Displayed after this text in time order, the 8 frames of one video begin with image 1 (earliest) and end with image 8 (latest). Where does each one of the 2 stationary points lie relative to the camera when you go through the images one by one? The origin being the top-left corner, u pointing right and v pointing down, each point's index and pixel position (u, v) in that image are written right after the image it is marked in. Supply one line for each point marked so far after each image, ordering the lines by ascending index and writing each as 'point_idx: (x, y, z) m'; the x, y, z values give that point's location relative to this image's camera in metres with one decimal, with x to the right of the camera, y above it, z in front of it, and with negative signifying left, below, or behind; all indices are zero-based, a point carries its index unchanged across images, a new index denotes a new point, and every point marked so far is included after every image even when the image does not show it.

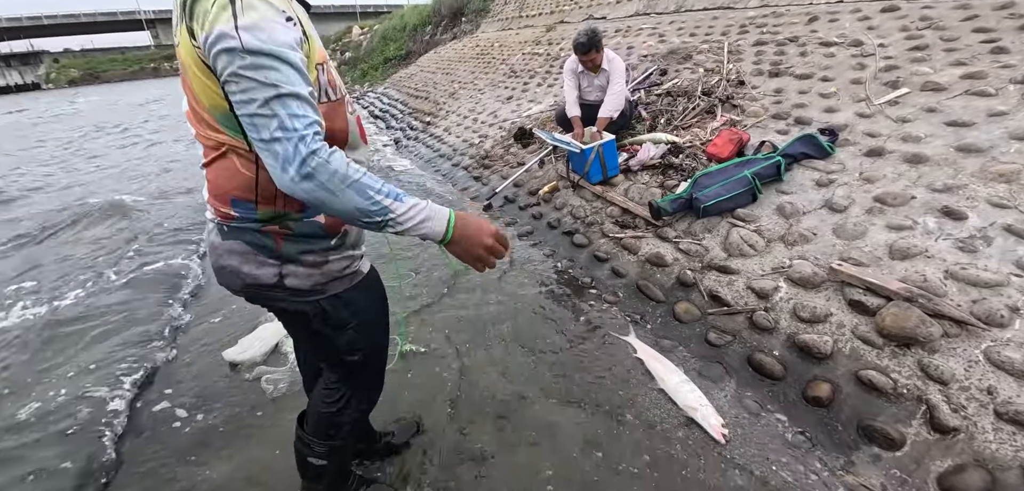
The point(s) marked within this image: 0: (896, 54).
0: (+3.7, +1.8, +4.3) m
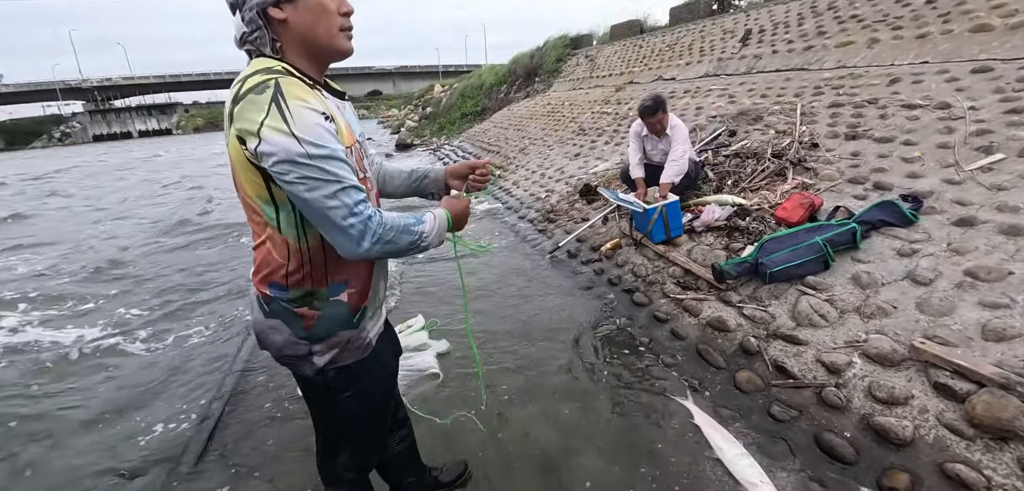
0: (+4.3, +1.2, +4.1) m
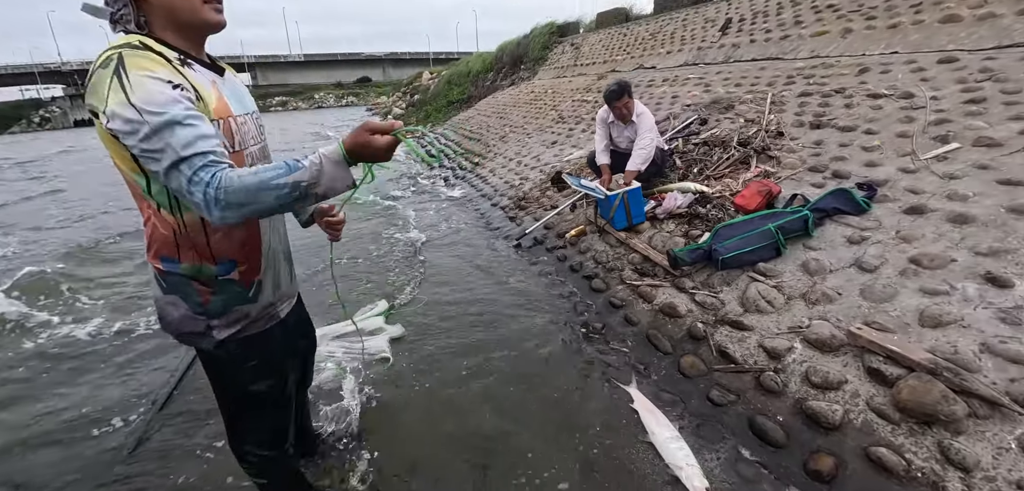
0: (+4.0, +1.3, +4.1) m
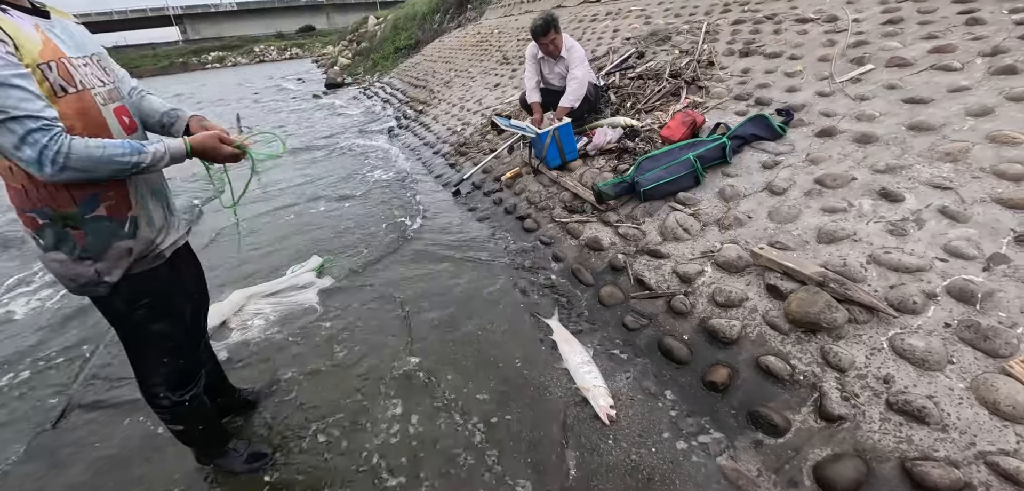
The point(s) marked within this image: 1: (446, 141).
0: (+3.3, +2.0, +4.1) m
1: (-1.0, +1.7, +7.1) m
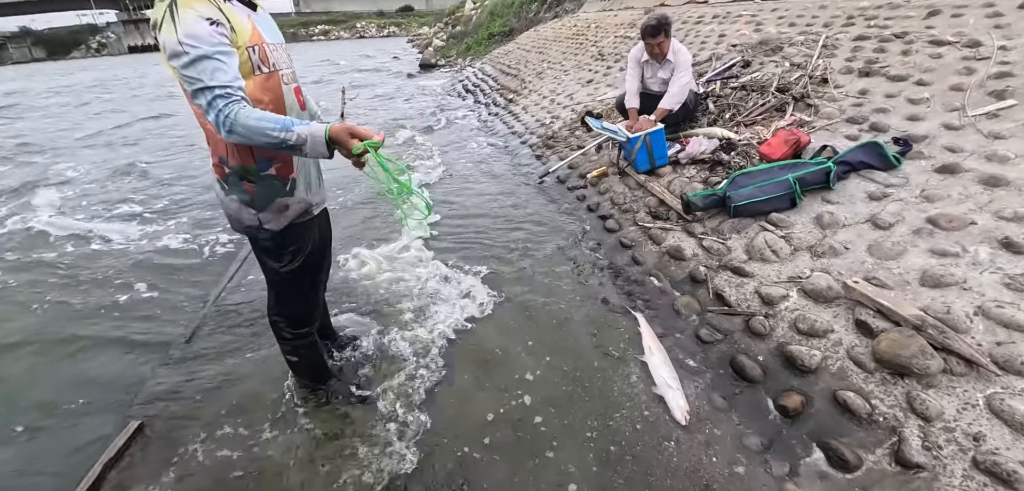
0: (+4.2, +1.5, +3.7) m
1: (+0.3, +1.8, +7.3) m
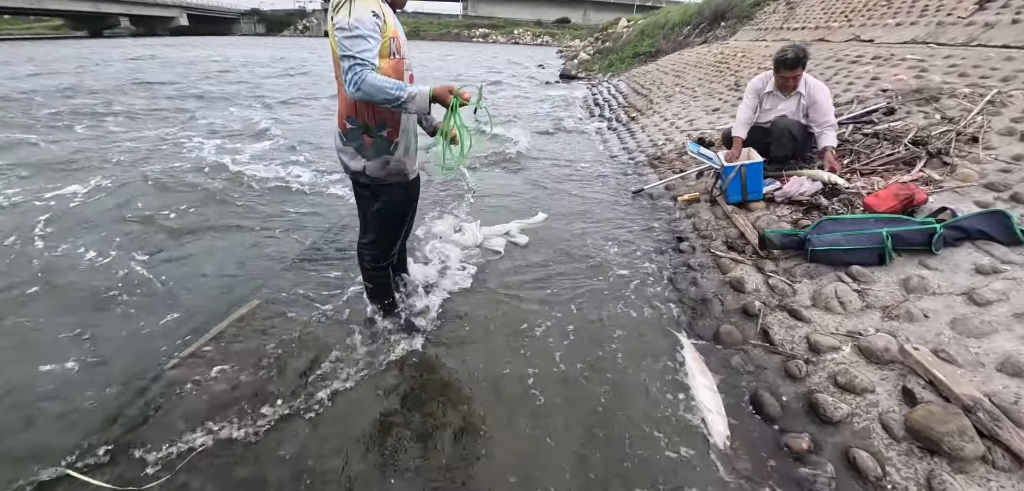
0: (+4.9, +0.7, +3.0) m
1: (+2.2, +1.6, +7.3) m
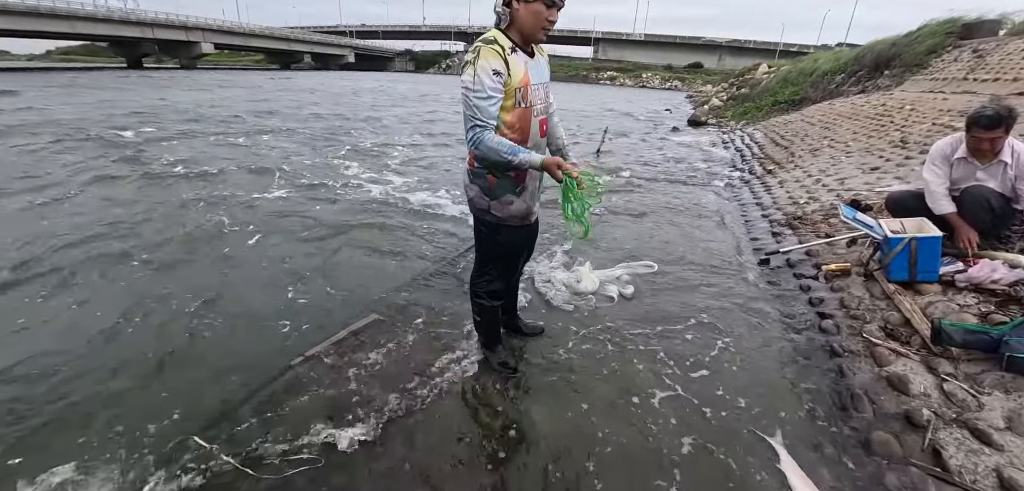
0: (+5.5, -0.2, +1.7) m
1: (+4.0, +0.6, +6.7) m
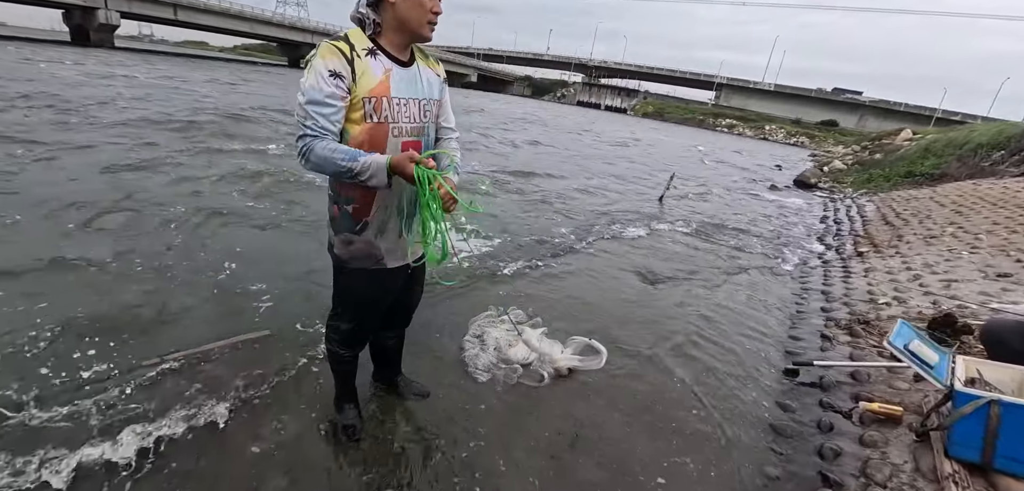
0: (+4.3, -1.3, 0.0) m
1: (+3.9, -0.7, +5.2) m
